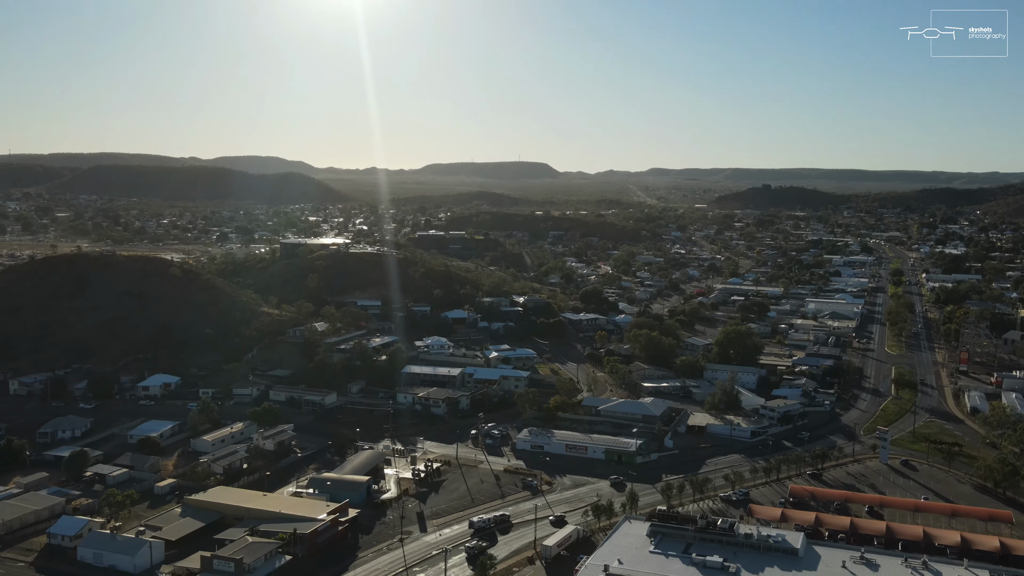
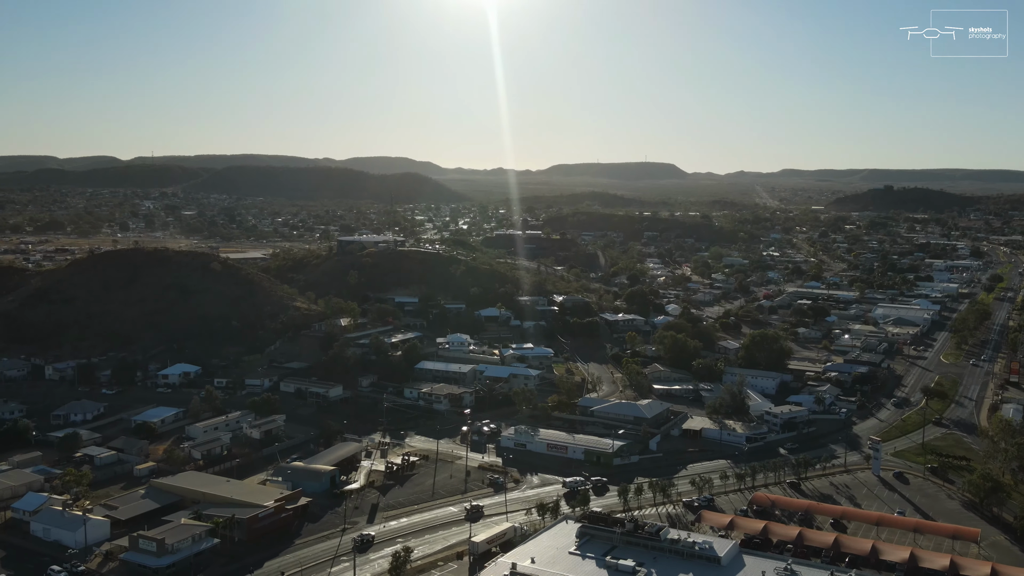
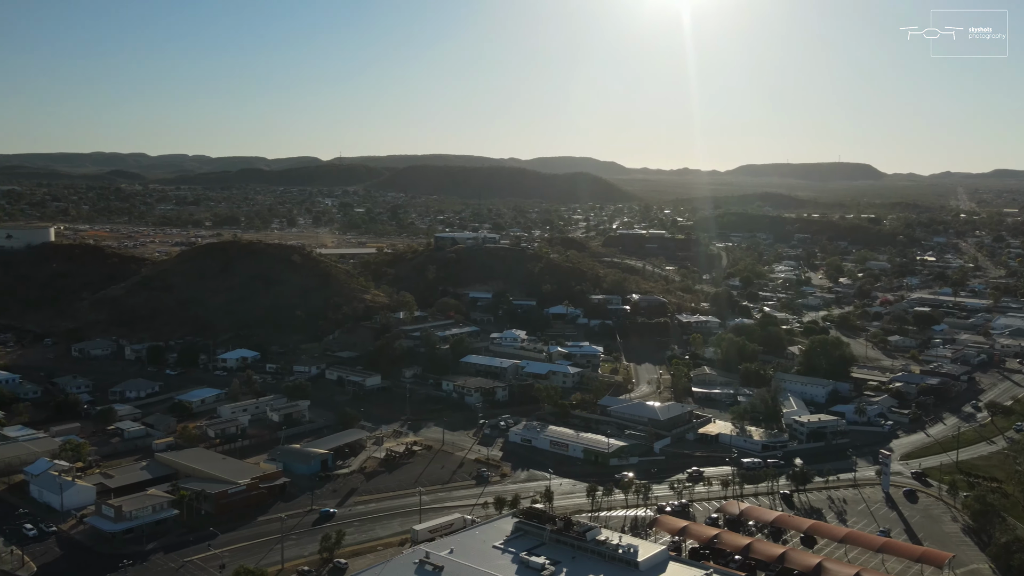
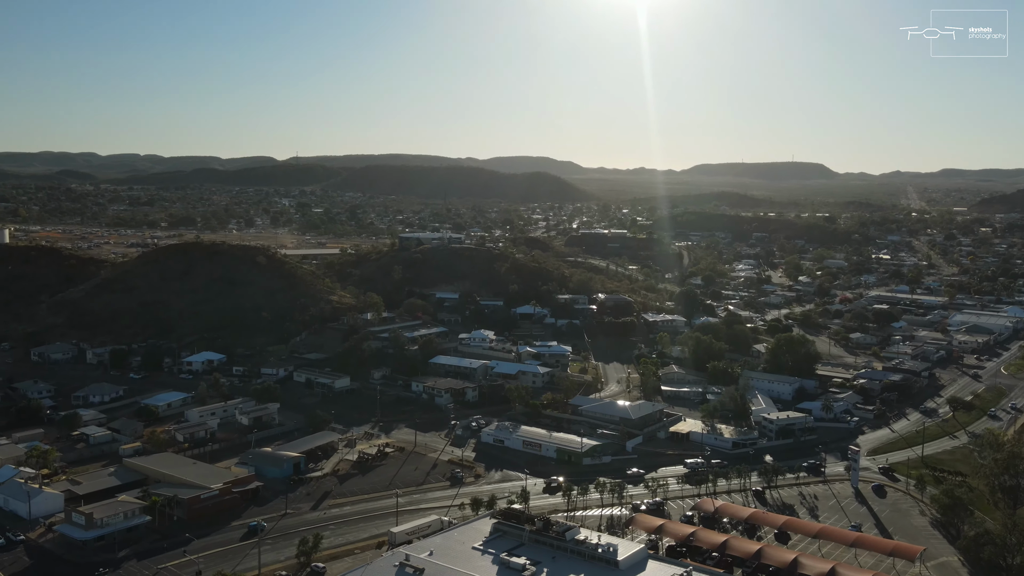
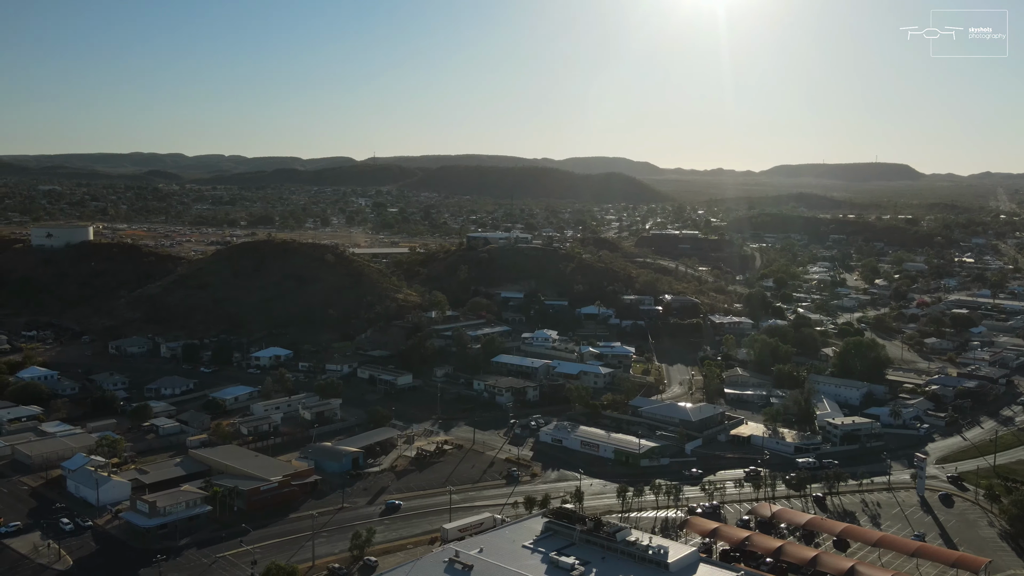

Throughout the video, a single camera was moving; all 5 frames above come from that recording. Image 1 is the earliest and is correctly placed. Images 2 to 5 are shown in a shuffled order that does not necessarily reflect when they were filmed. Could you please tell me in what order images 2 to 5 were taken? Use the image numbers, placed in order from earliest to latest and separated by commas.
2, 4, 3, 5
